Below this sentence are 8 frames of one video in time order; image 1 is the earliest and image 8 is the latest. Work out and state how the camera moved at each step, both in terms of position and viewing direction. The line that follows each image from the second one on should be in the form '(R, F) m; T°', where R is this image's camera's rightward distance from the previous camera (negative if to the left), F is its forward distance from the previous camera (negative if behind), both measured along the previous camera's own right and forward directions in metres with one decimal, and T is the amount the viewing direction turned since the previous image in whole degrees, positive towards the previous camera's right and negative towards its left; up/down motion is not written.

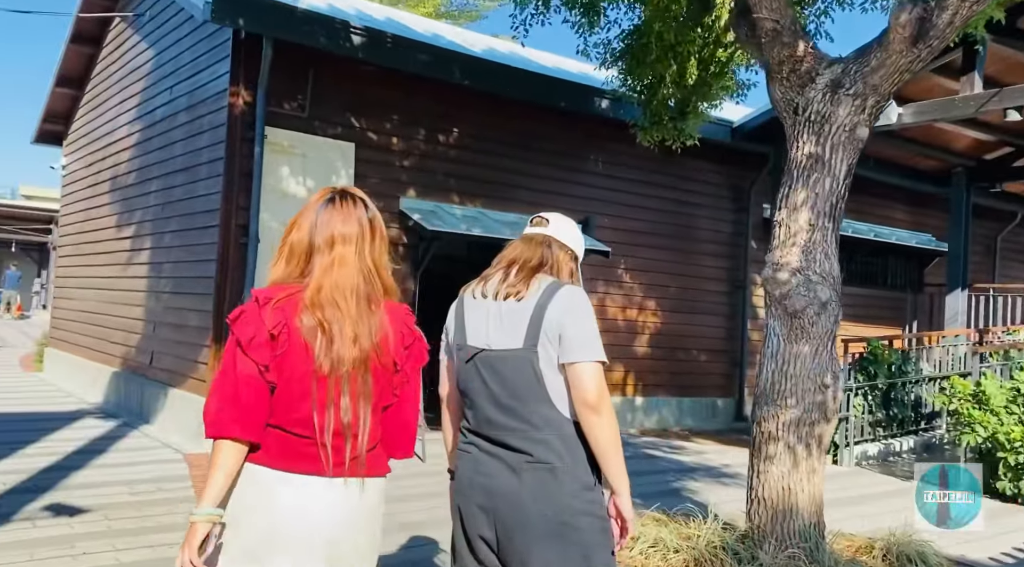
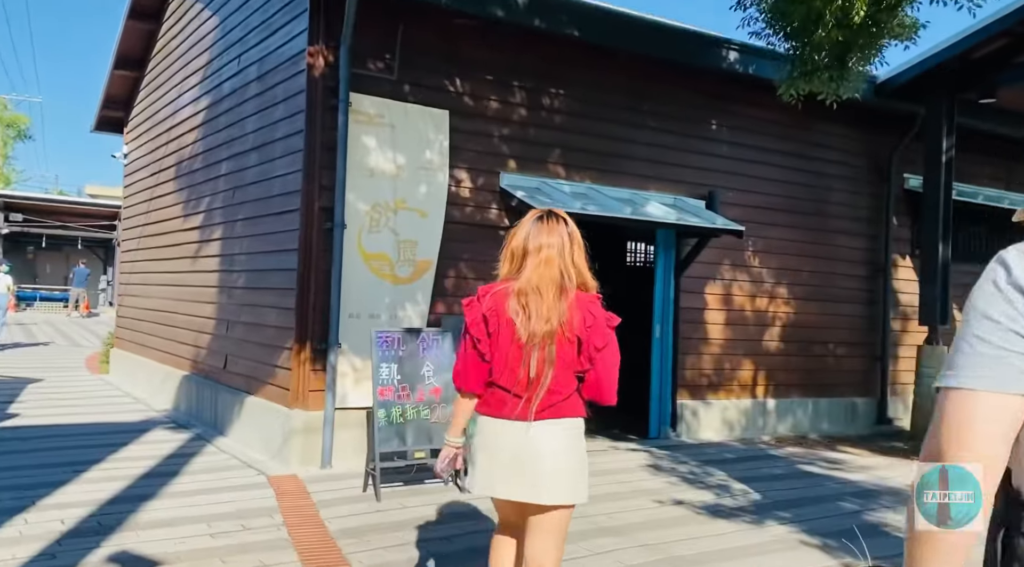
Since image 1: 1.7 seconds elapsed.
(-0.6, +1.2) m; -4°
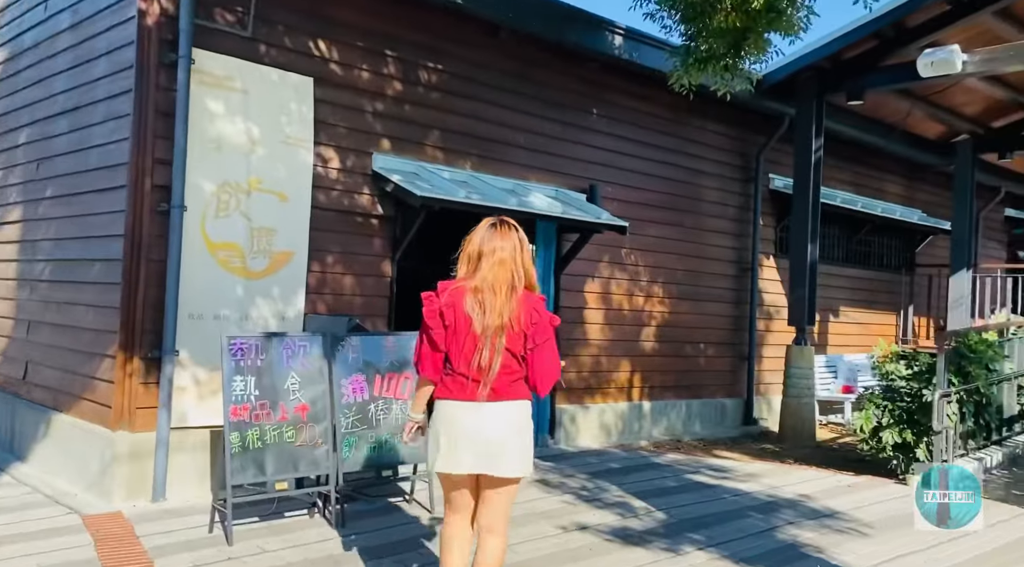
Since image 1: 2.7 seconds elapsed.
(-0.3, +0.8) m; +11°
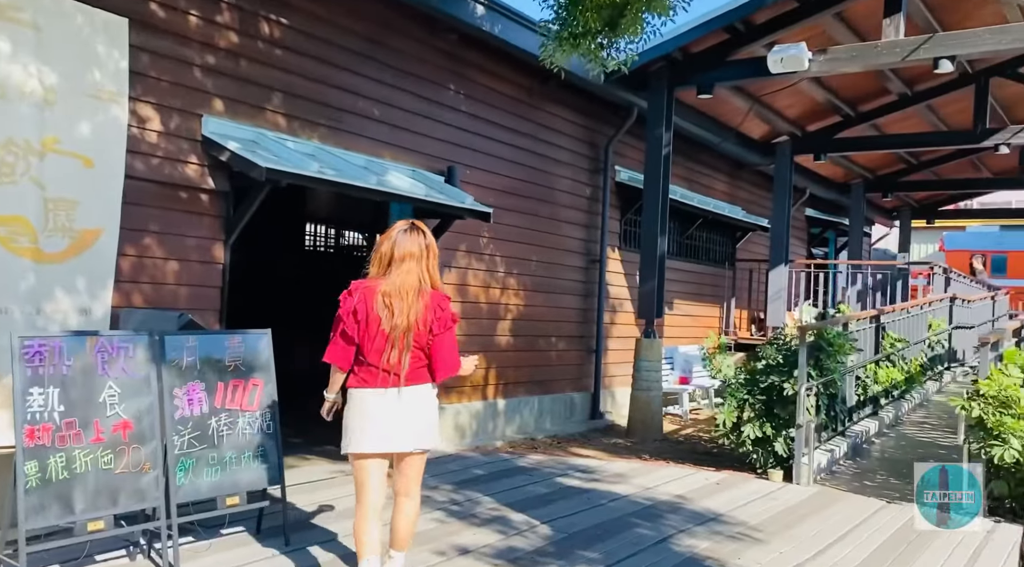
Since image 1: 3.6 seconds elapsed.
(-0.4, +0.7) m; +14°
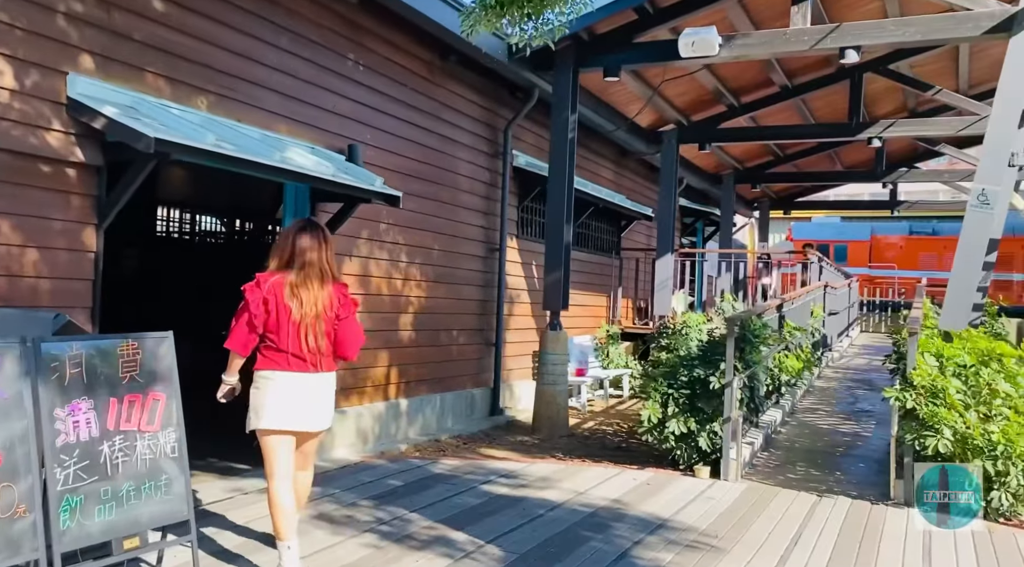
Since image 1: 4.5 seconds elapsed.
(-0.5, +0.5) m; +10°
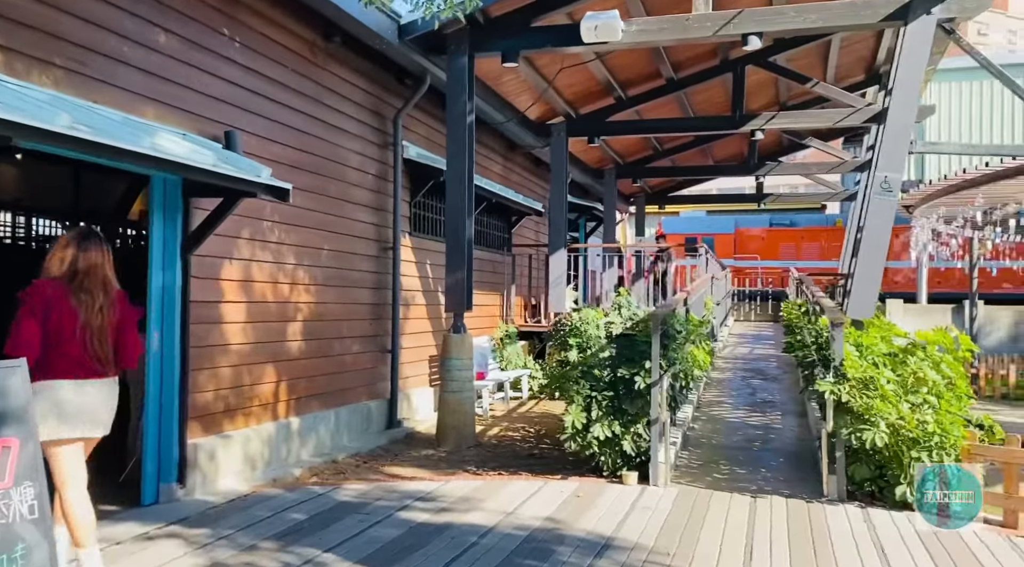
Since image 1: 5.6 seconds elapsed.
(-0.3, +0.5) m; +9°
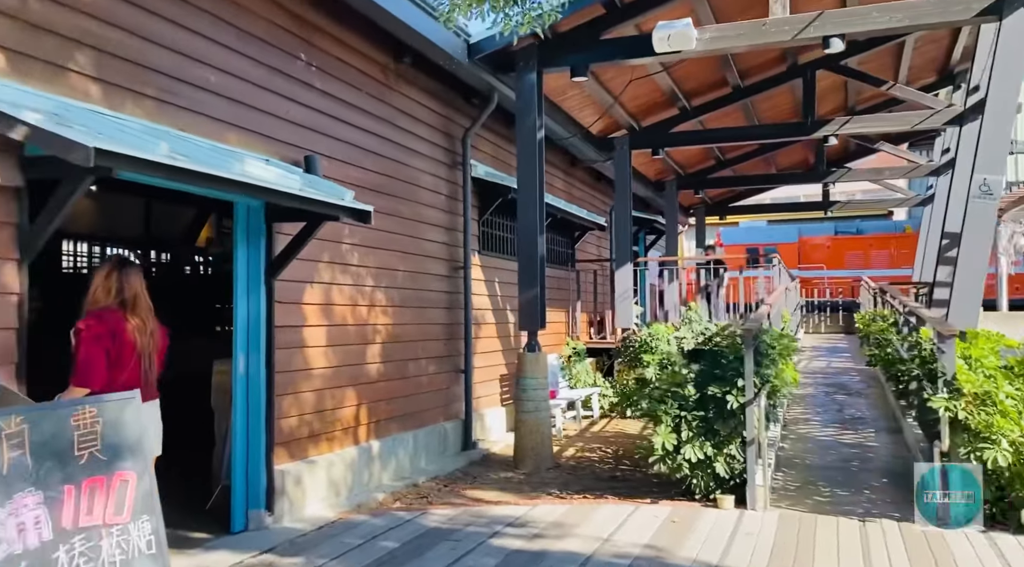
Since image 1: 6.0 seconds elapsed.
(-0.2, +0.1) m; -4°
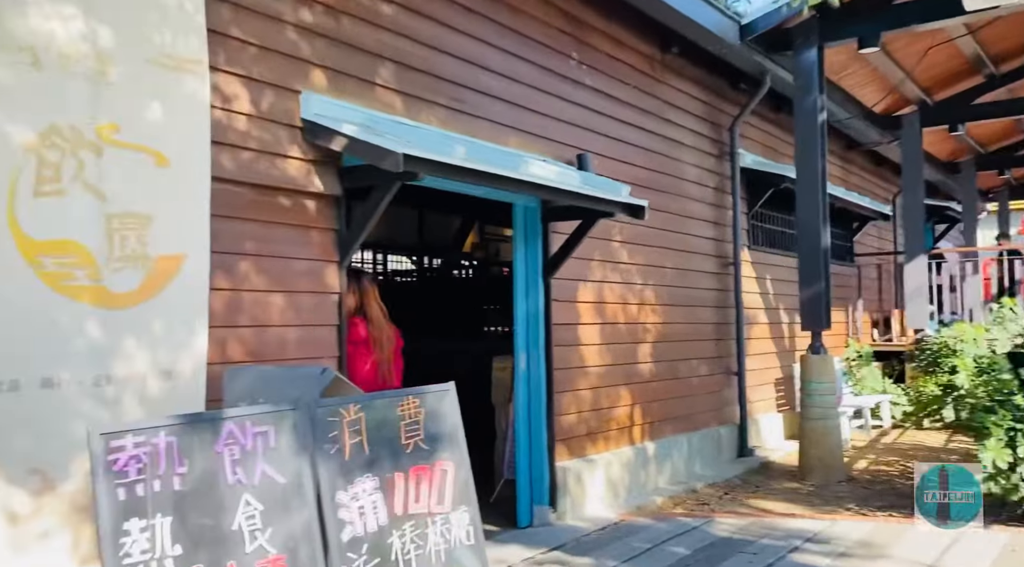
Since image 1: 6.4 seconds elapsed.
(-0.2, +0.1) m; -17°
